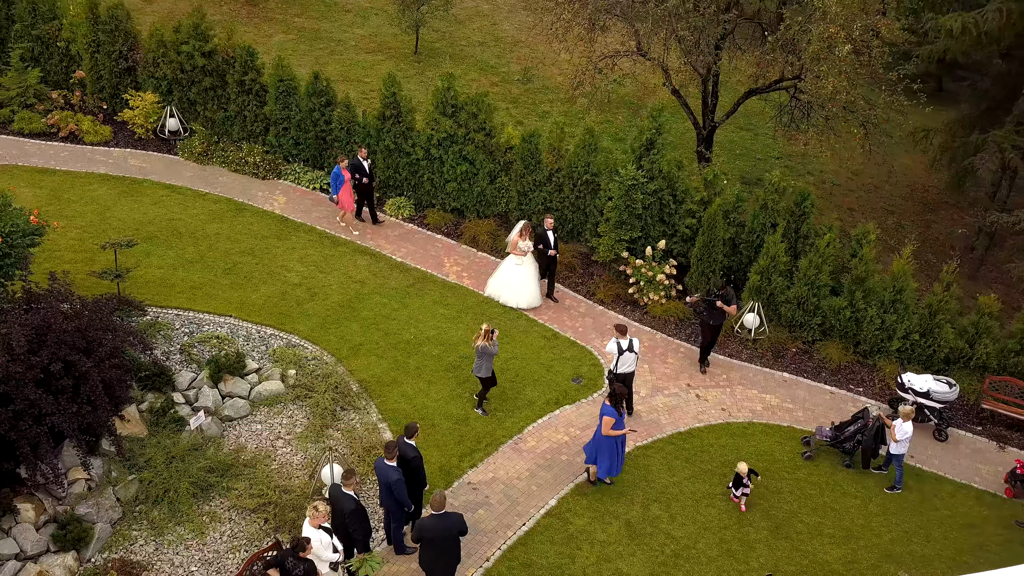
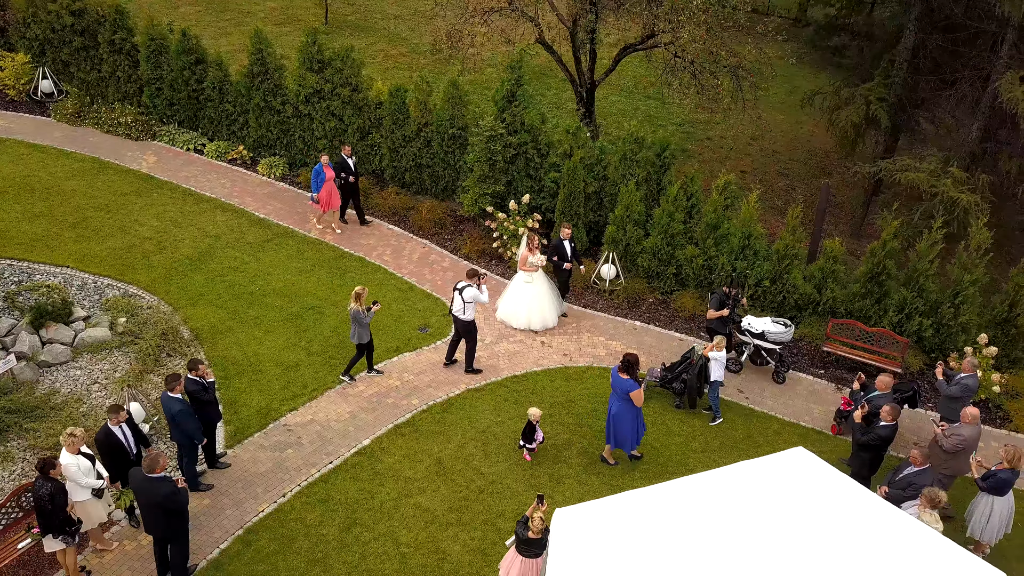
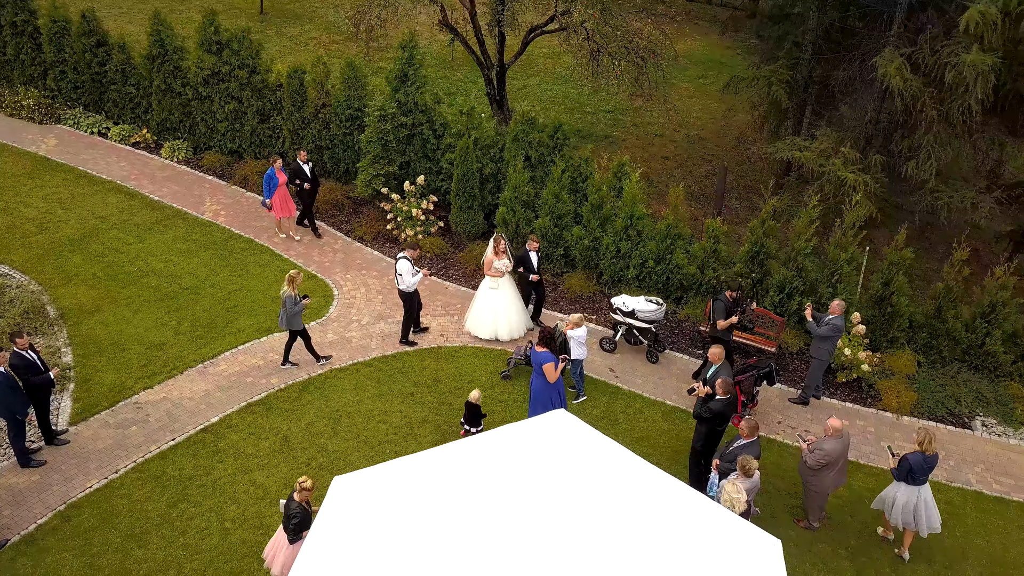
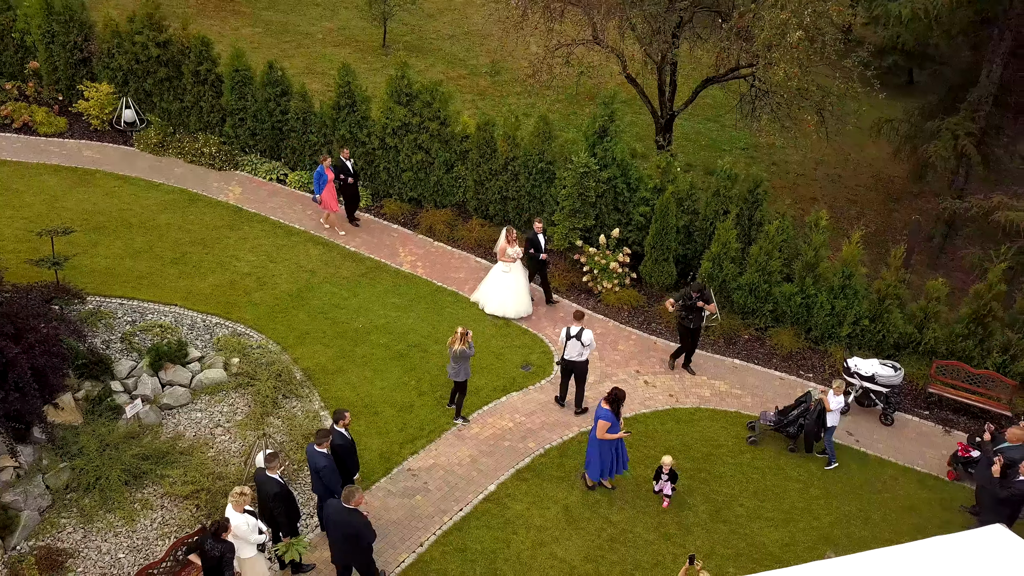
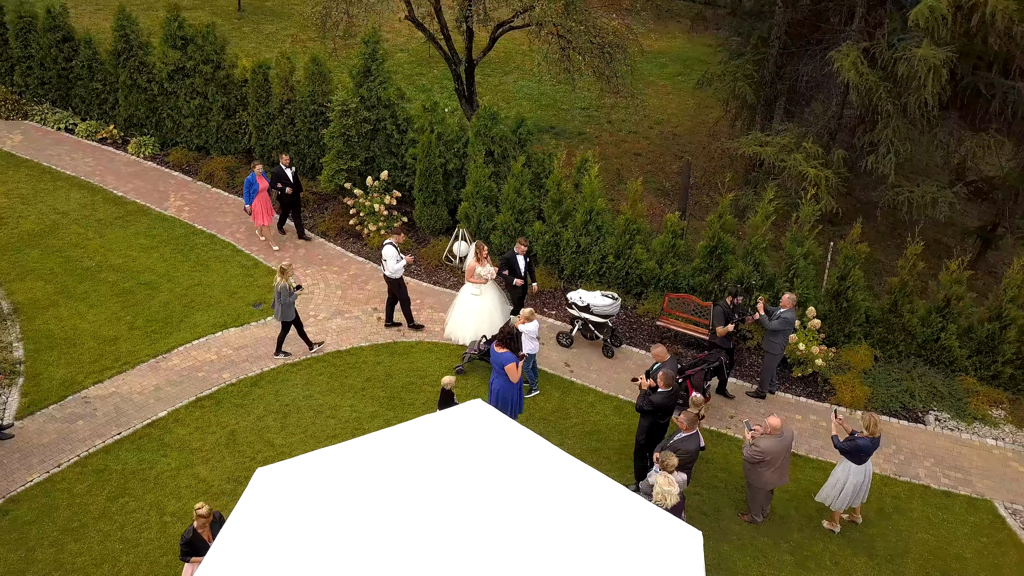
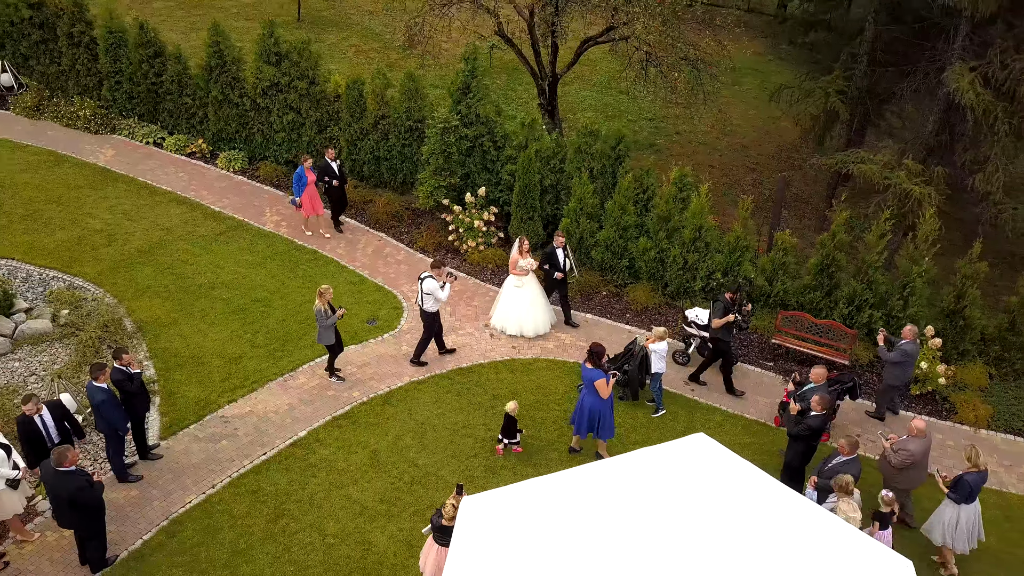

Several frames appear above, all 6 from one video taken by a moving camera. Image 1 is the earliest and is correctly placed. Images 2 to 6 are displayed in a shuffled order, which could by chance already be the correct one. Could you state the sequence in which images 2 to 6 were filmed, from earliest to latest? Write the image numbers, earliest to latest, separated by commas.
4, 2, 6, 3, 5
